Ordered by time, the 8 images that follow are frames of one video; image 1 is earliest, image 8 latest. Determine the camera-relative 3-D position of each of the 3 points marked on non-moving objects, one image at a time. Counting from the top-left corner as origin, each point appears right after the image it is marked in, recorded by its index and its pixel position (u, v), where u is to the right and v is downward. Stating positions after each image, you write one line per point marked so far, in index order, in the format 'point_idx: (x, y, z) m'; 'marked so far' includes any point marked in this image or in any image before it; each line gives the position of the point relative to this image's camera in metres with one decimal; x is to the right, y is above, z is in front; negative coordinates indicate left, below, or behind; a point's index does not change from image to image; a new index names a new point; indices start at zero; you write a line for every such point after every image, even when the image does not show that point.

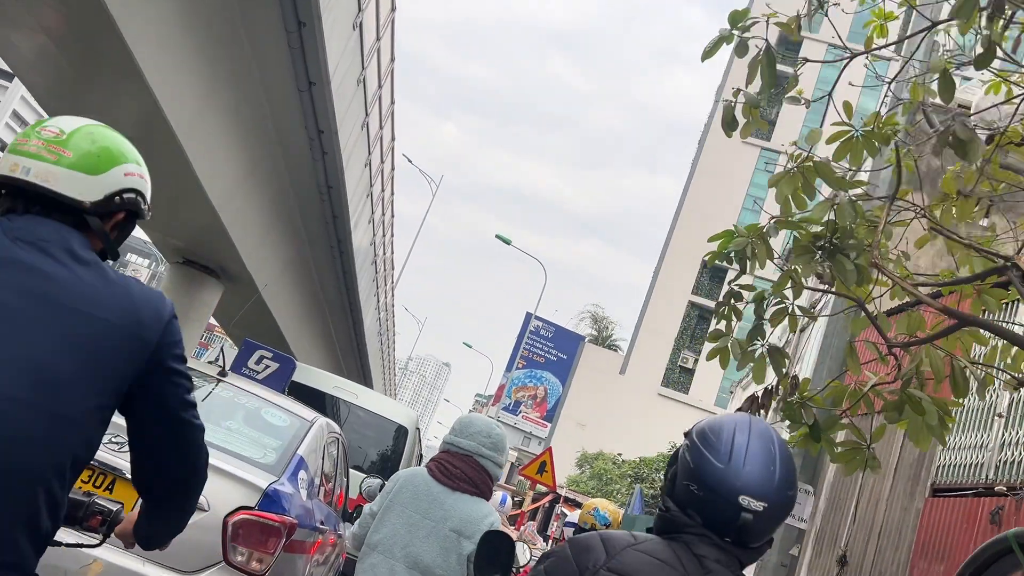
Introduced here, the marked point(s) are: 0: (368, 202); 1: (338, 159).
0: (-2.5, +1.4, +13.6) m
1: (-2.3, +1.8, +10.4) m
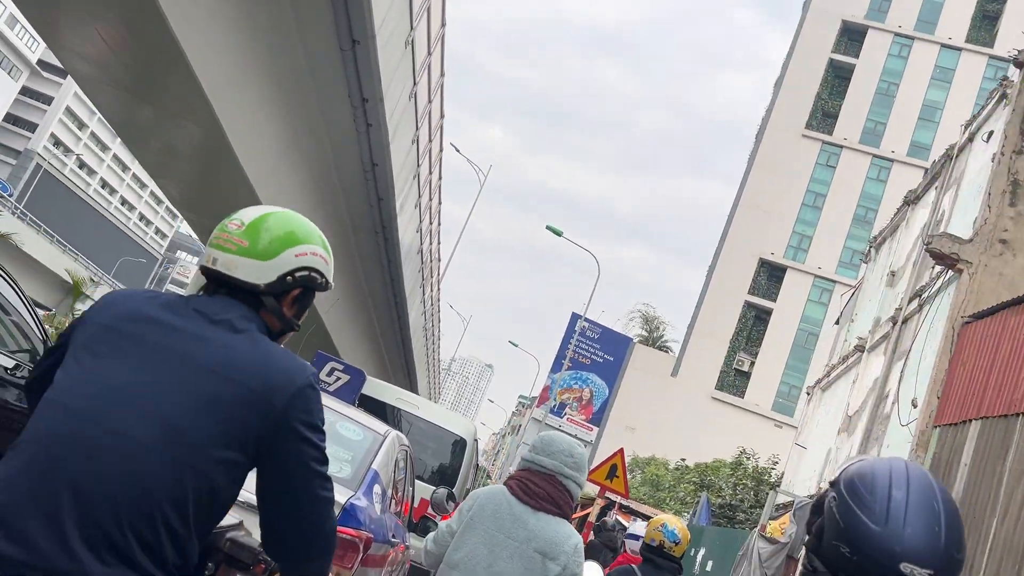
0: (-1.6, +1.5, +13.1) m
1: (-1.6, +1.9, +9.8) m
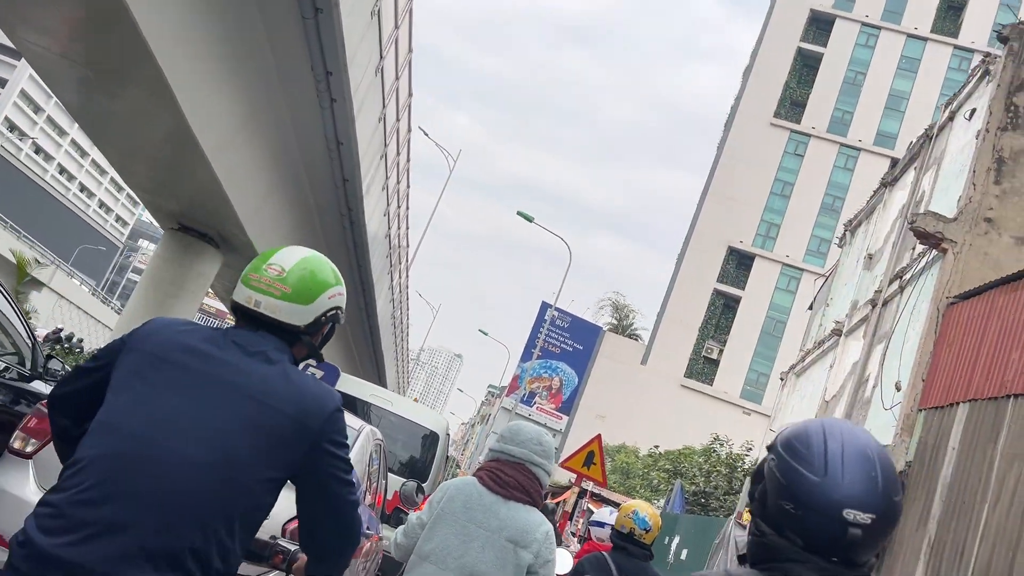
0: (-2.1, +1.7, +12.8) m
1: (-1.9, +2.1, +9.5) m
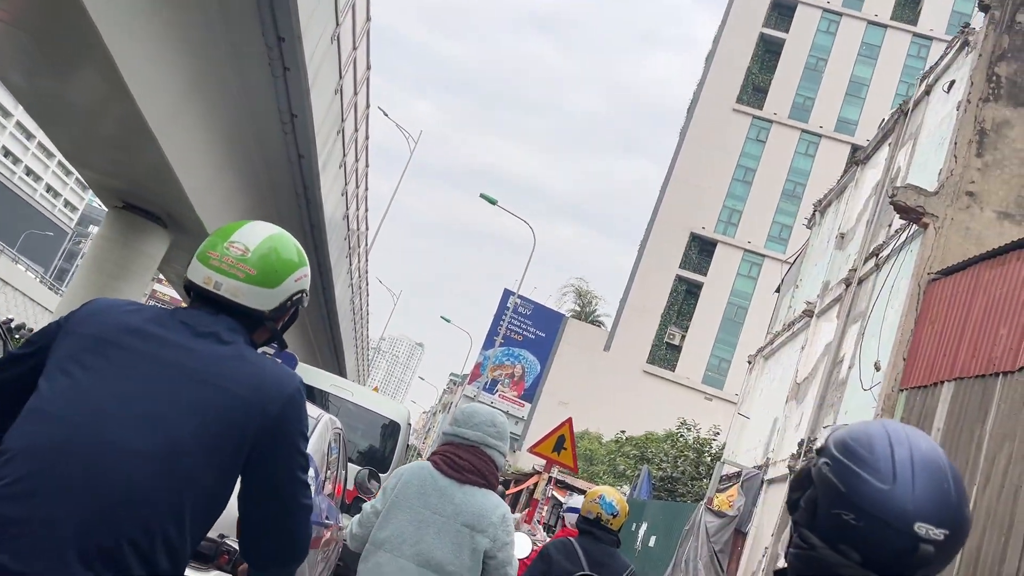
0: (-2.7, +2.0, +12.3) m
1: (-2.4, +2.3, +9.1) m
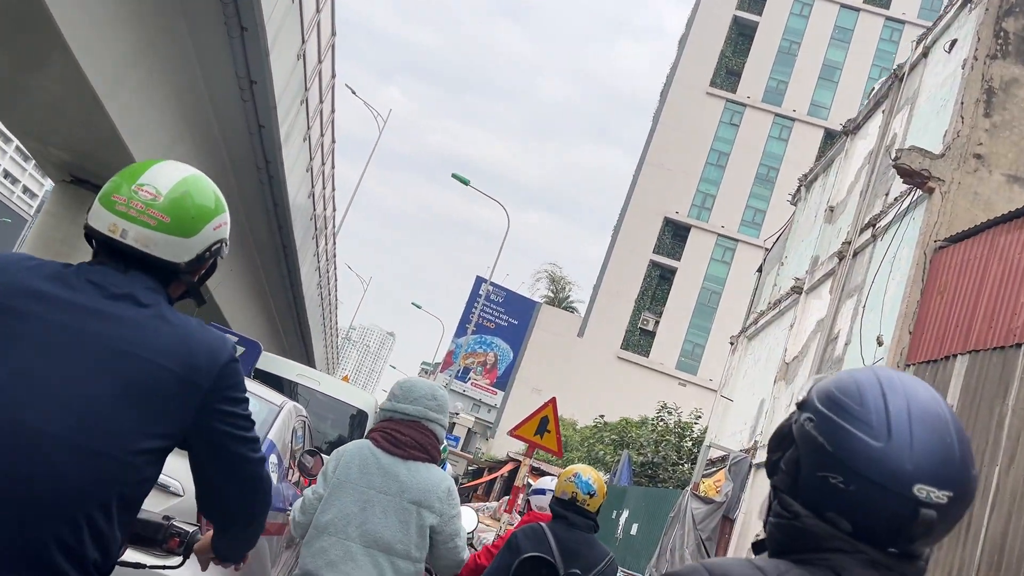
0: (-3.1, +2.2, +11.9) m
1: (-2.7, +2.5, +8.6) m
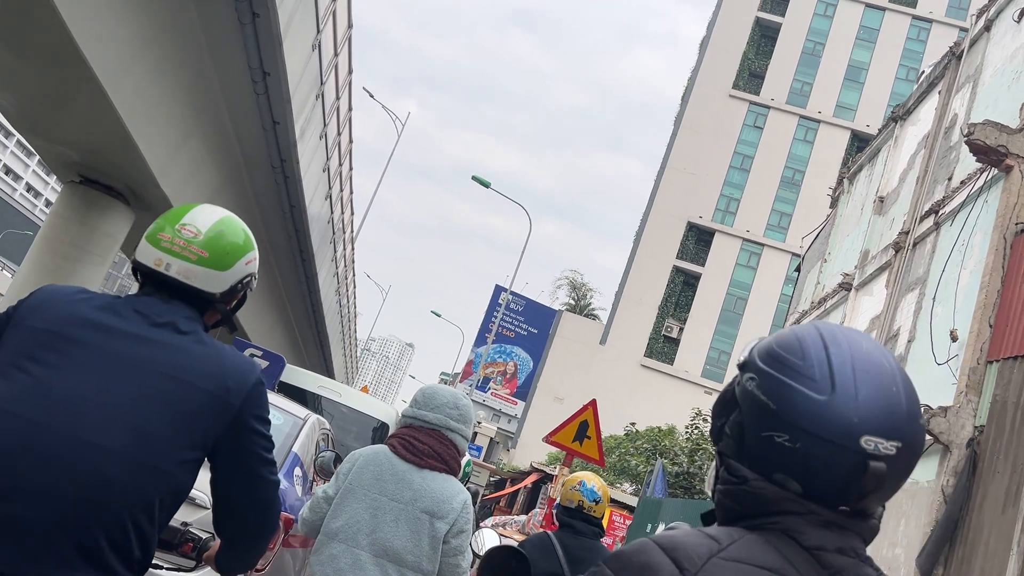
0: (-2.8, +2.2, +11.6) m
1: (-2.4, +2.5, +8.4) m
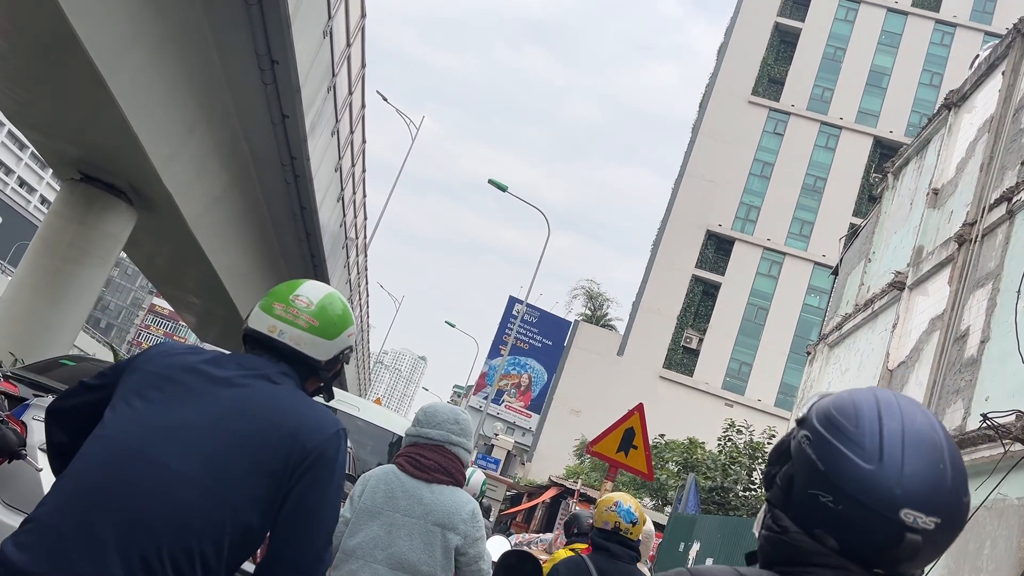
0: (-2.5, +2.1, +11.3) m
1: (-2.2, +2.4, +8.0) m
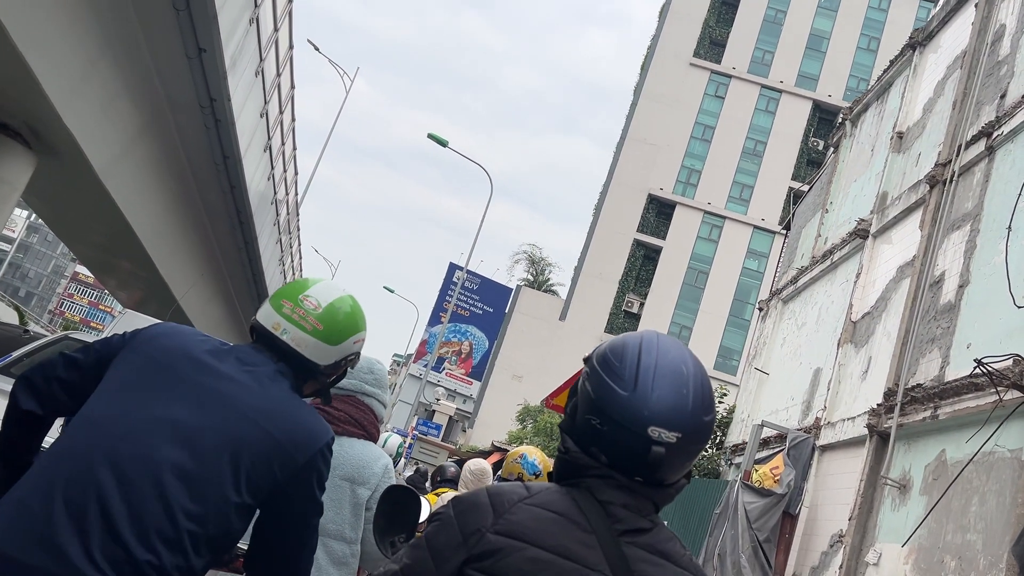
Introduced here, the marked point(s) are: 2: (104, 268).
0: (-3.3, +2.6, +10.5) m
1: (-2.8, +2.8, +7.3) m
2: (-8.1, +0.4, +15.7) m
